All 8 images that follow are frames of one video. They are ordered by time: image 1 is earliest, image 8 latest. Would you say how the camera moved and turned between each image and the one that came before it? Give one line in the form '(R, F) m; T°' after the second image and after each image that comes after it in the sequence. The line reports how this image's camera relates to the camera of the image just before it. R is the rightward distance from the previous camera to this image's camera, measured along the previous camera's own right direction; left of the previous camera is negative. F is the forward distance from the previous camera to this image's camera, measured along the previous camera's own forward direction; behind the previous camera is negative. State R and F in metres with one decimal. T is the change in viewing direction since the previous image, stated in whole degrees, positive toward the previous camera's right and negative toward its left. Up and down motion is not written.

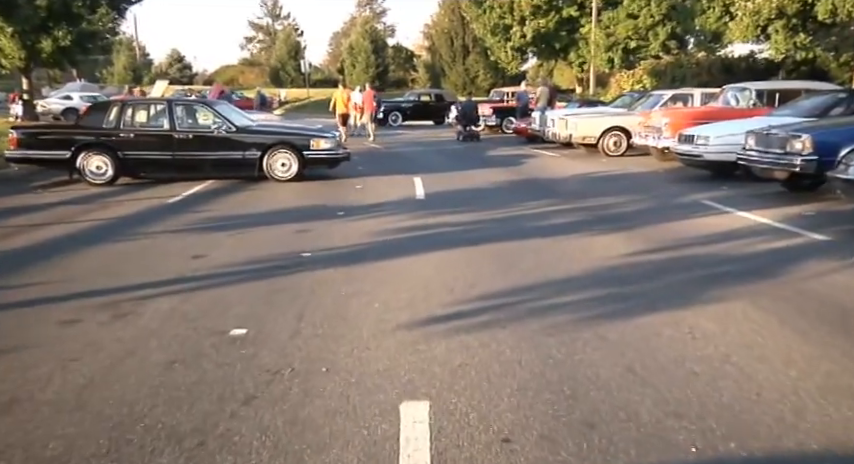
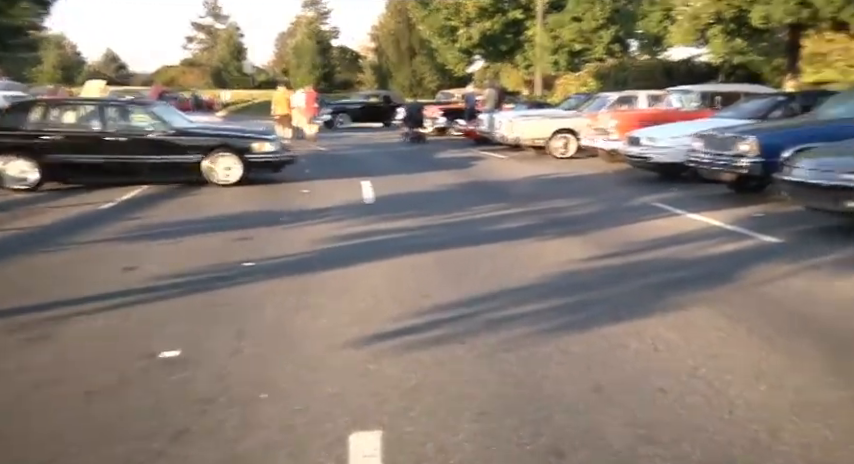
(0.0, +0.3) m; +4°
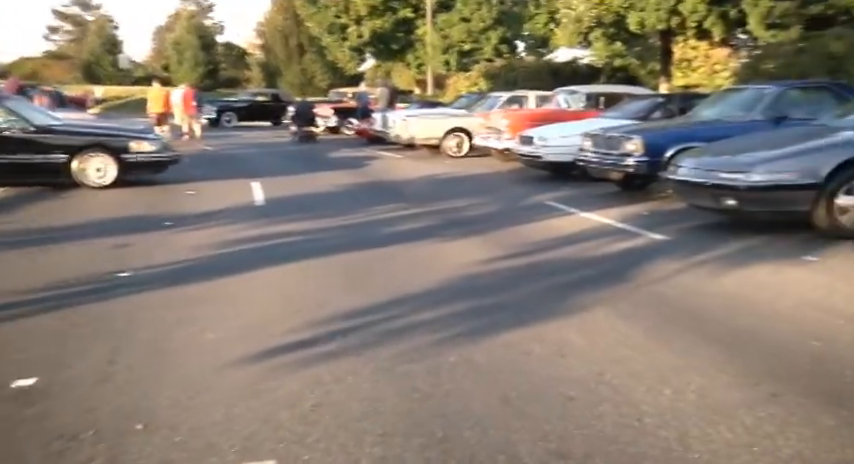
(0.0, +0.3) m; +8°
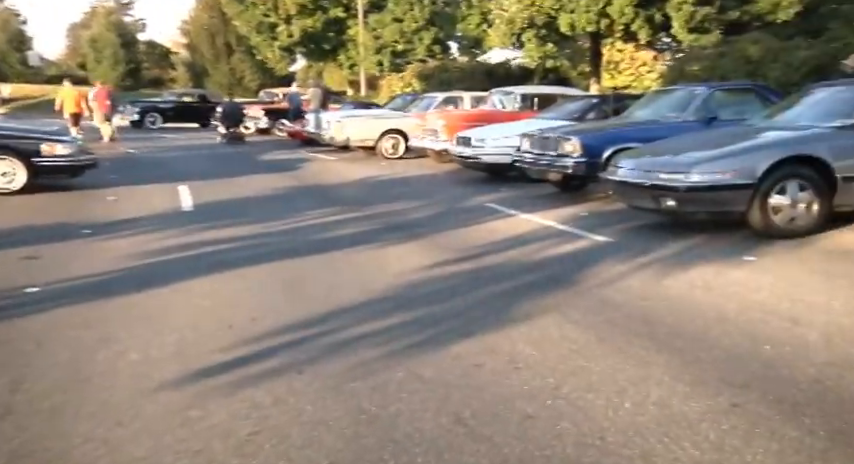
(-0.1, +0.3) m; +5°
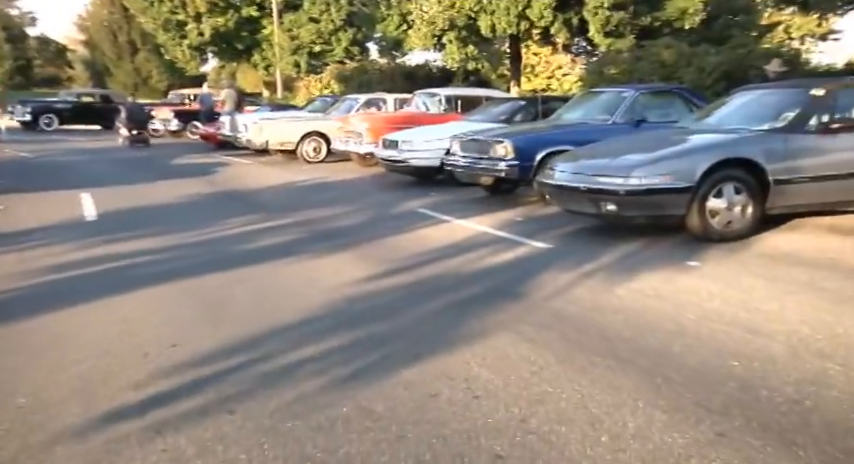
(-0.1, +0.4) m; +7°
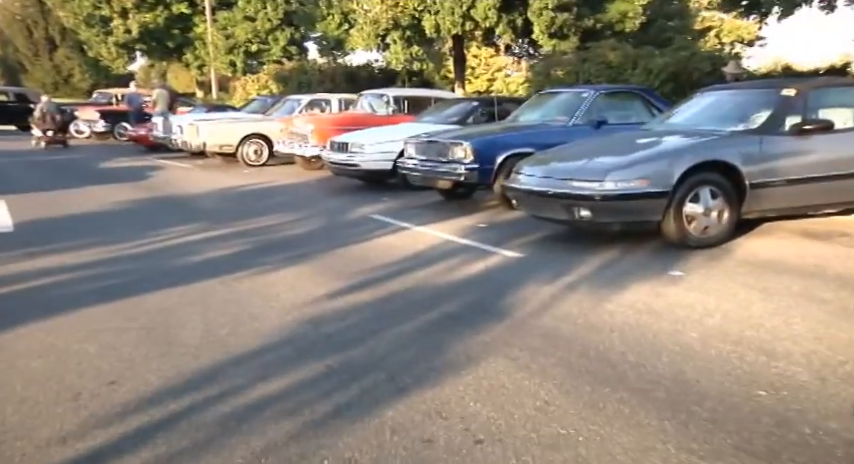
(-0.2, +0.5) m; +5°
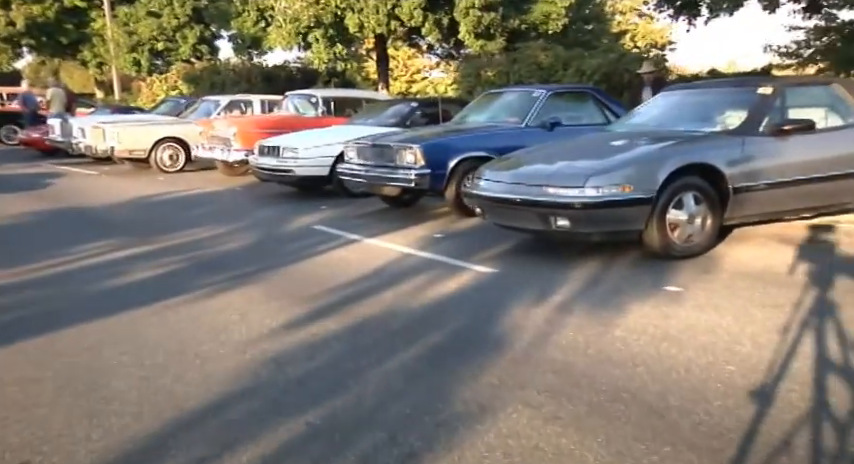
(-0.4, +0.8) m; +7°
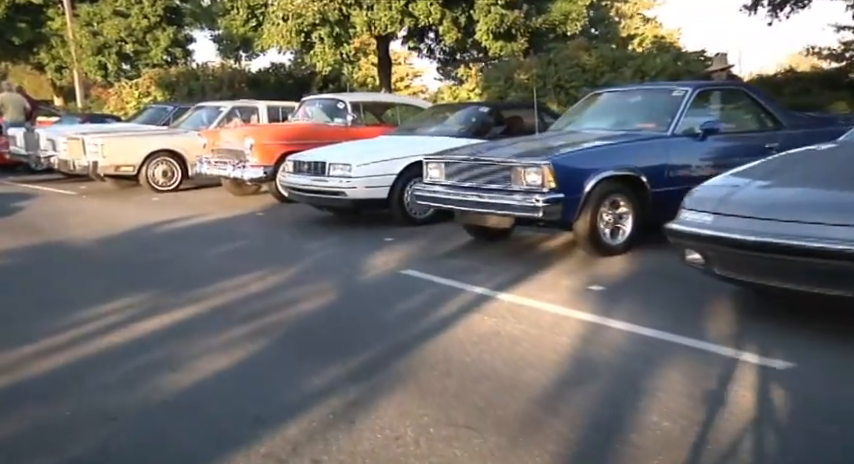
(-1.6, +2.4) m; +3°
